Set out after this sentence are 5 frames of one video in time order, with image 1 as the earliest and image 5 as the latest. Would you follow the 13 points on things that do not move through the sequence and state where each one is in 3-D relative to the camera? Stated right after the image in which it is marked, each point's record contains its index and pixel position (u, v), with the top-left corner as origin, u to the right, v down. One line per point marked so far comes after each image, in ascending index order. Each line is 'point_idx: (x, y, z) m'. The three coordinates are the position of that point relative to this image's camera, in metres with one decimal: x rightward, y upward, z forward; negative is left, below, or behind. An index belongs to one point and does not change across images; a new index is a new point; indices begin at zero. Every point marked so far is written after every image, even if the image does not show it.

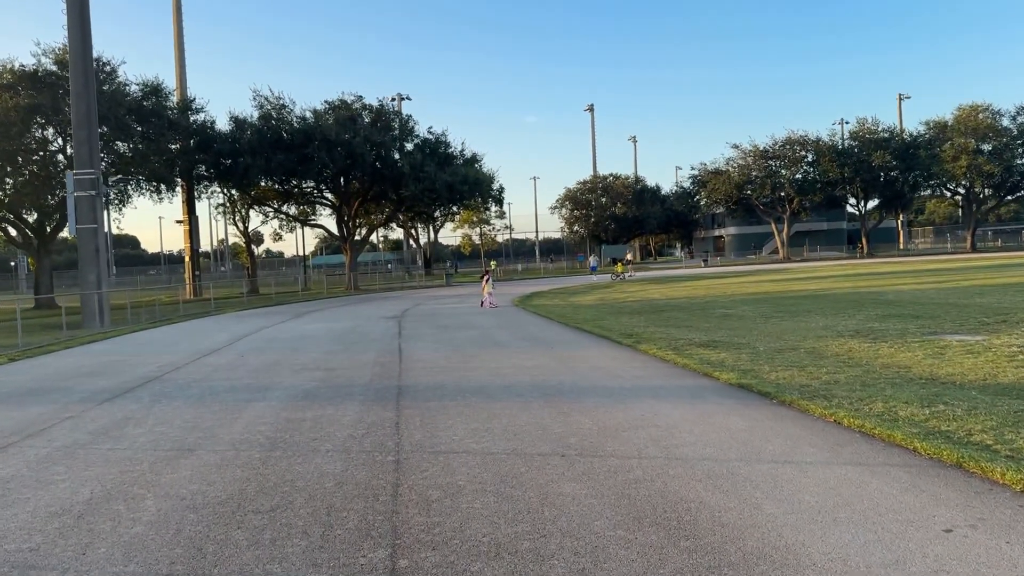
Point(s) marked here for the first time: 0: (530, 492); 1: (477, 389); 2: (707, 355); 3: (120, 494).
0: (+0.1, -1.3, +5.0) m
1: (-0.4, -1.2, +9.1) m
2: (+2.9, -1.0, +11.3) m
3: (-2.7, -1.4, +5.4) m
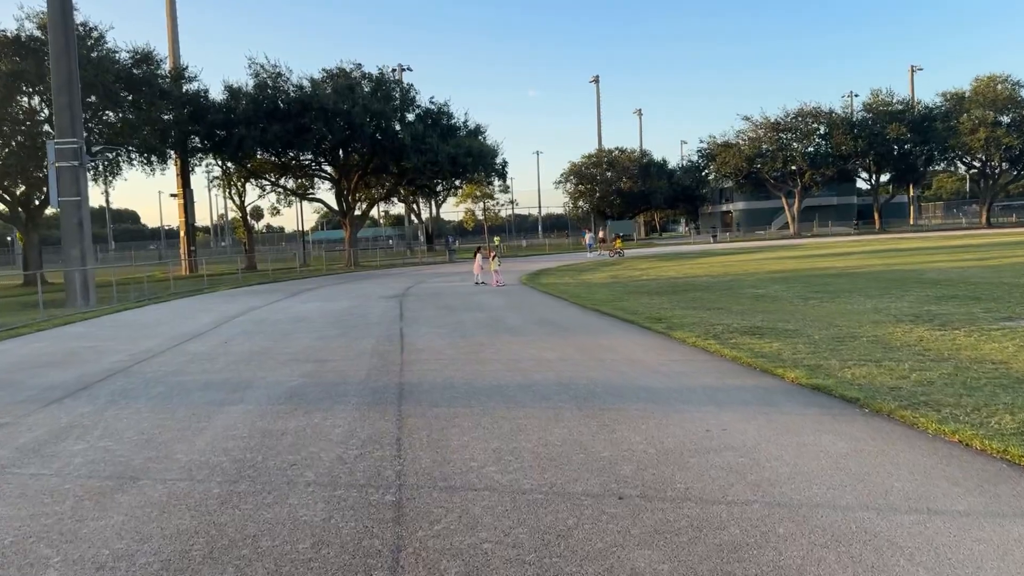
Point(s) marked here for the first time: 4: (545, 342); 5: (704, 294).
0: (+0.3, -1.3, +3.5) m
1: (-0.2, -1.0, +7.6) m
2: (+3.1, -0.7, +9.8) m
3: (-2.5, -1.4, +3.9) m
4: (+0.5, -0.8, +10.7) m
5: (+4.4, -0.1, +17.9) m
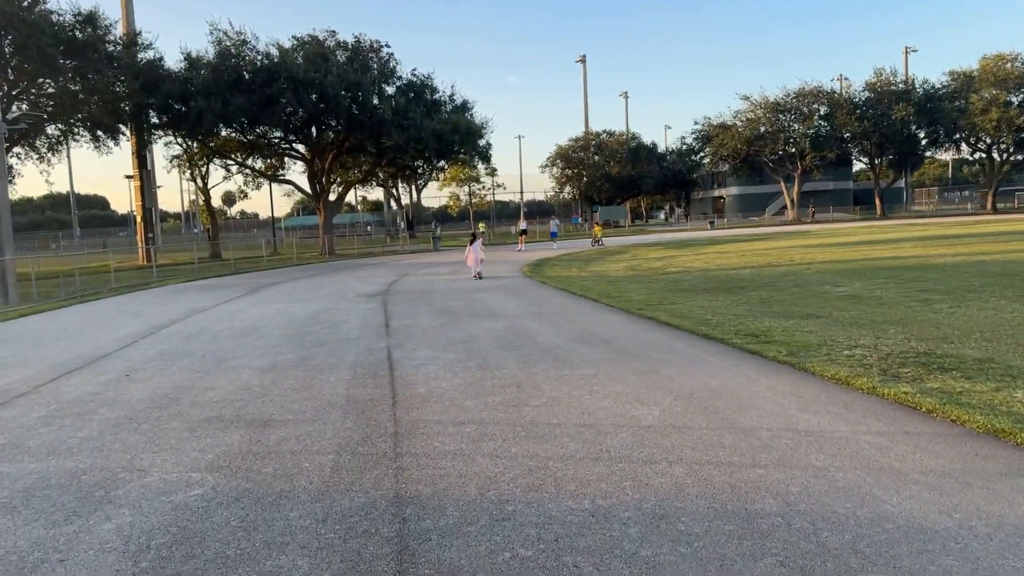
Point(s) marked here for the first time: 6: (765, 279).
0: (+1.0, -1.5, -0.4) m
1: (+0.4, -1.1, +3.6) m
2: (+3.6, -0.8, +5.9) m
3: (-1.8, -1.6, -0.1) m
4: (+1.0, -0.8, +6.8) m
5: (+4.7, -0.1, +14.0) m
6: (+5.4, +0.2, +16.6) m
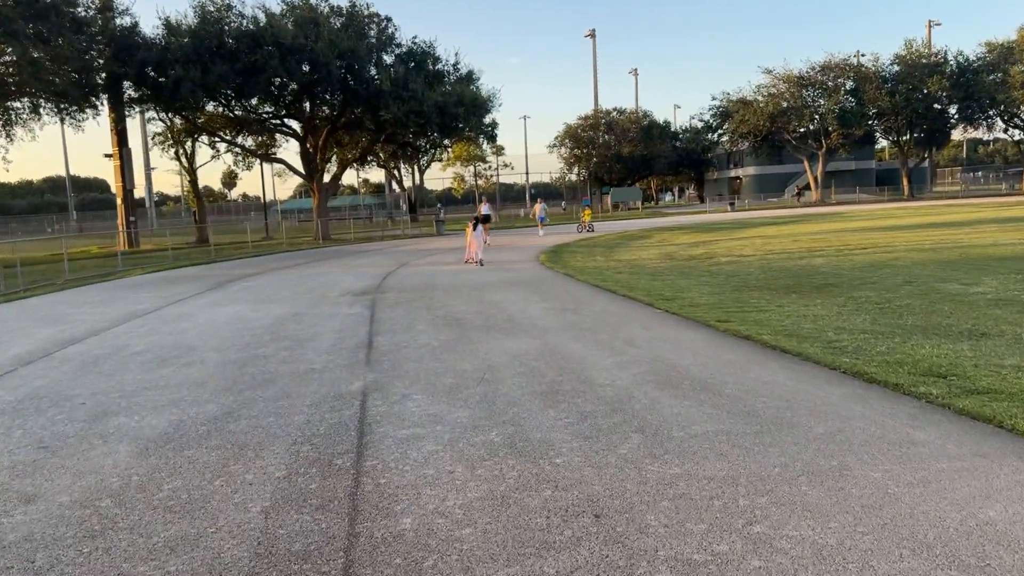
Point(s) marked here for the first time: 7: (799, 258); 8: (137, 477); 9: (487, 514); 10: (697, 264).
0: (+1.3, -1.8, -3.8) m
1: (+0.7, -1.4, +0.3) m
2: (+3.9, -1.0, +2.5) m
3: (-1.5, -1.9, -3.4) m
4: (+1.3, -1.0, +3.4) m
5: (+5.1, -0.1, +10.6) m
6: (+5.8, +0.2, +13.1) m
7: (+6.2, +0.6, +16.6) m
8: (-2.1, -1.1, +4.5) m
9: (-0.1, -1.0, +3.5) m
10: (+4.0, +0.5, +16.8) m
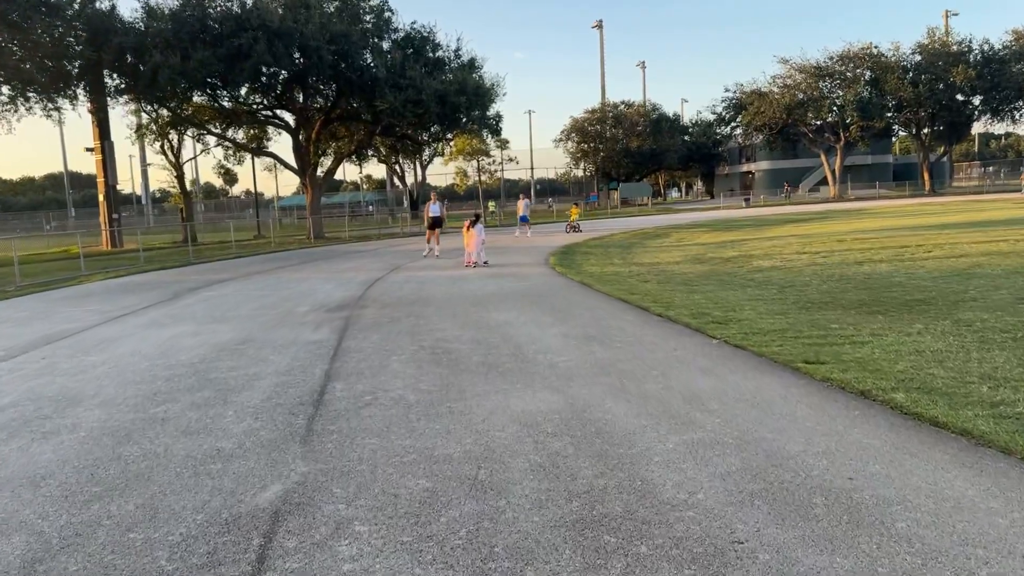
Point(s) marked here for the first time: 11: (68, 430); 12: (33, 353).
0: (+1.3, -2.1, -6.3) m
1: (+0.7, -1.6, -2.2) m
2: (+4.0, -1.3, +0.1) m
3: (-1.5, -2.2, -5.9) m
4: (+1.3, -1.3, +1.0) m
5: (+5.2, -0.3, +8.1) m
6: (+5.9, 0.0, +10.6) m
7: (+6.3, +0.5, +14.1) m
8: (-2.1, -1.3, +2.0) m
9: (-0.1, -1.3, +1.1) m
10: (+4.1, +0.3, +14.4) m
11: (-3.2, -1.0, +5.5) m
12: (-5.4, -0.7, +8.8) m
